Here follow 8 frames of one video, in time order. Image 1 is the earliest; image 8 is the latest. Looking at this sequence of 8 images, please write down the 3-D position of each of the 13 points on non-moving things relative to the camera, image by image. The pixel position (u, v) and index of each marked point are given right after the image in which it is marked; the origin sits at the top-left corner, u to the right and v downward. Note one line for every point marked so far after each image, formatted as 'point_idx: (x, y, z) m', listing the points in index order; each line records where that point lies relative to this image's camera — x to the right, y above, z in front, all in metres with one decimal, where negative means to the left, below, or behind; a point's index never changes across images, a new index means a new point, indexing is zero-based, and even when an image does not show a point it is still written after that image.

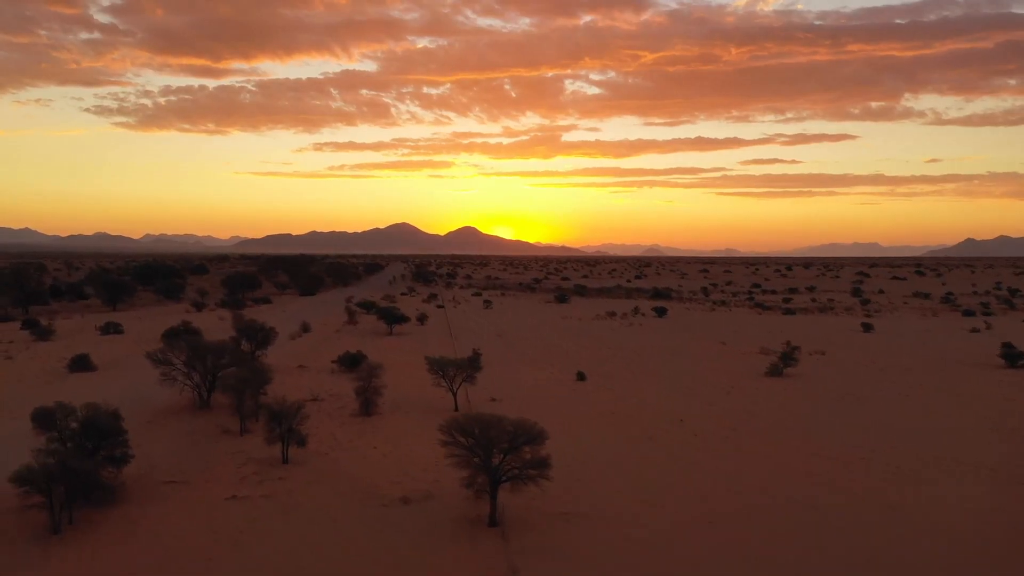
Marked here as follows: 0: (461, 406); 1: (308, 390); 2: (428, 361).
0: (-0.9, -2.0, +14.4) m
1: (-3.8, -1.9, +15.5) m
2: (-1.5, -1.3, +14.8) m
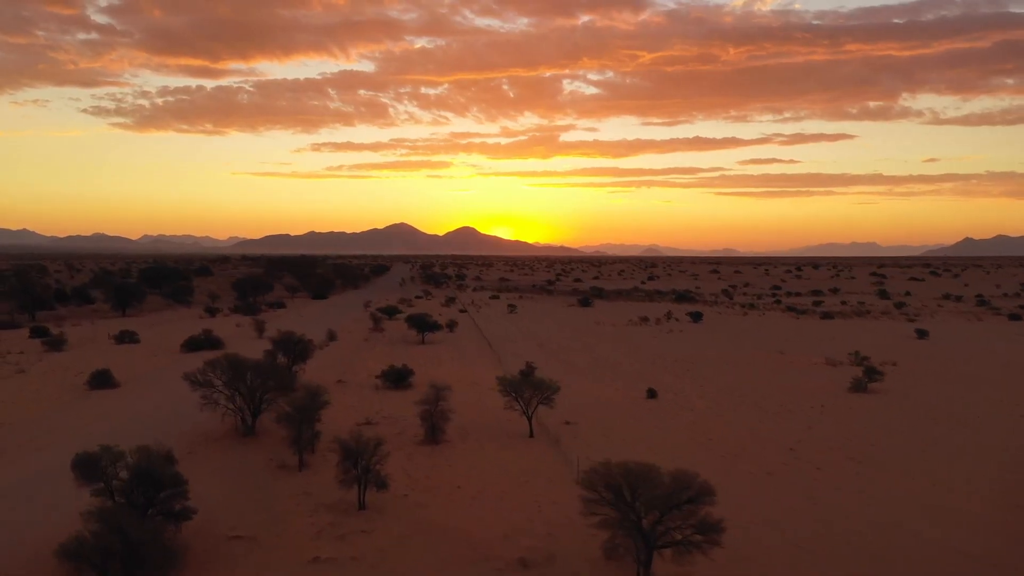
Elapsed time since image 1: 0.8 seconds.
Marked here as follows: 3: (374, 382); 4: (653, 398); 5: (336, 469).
0: (+0.4, -2.2, +12.8) m
1: (-2.5, -2.1, +13.9) m
2: (-0.2, -1.5, +13.2) m
3: (-2.9, -2.0, +17.8) m
4: (+2.7, -2.1, +16.0) m
5: (-2.2, -2.3, +10.7) m
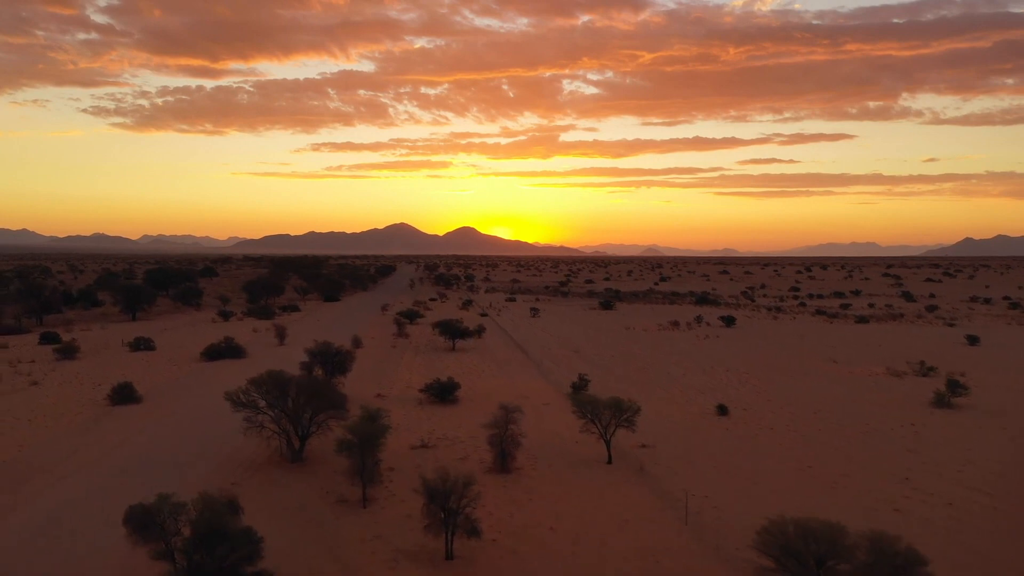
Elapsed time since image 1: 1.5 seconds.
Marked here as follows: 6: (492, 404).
0: (+1.4, -2.3, +11.5) m
1: (-1.4, -2.2, +12.6) m
2: (+0.9, -1.6, +11.9) m
3: (-1.9, -2.2, +16.6) m
4: (+3.7, -2.2, +14.7) m
5: (-1.2, -2.4, +9.4) m
6: (-0.4, -2.2, +16.1) m
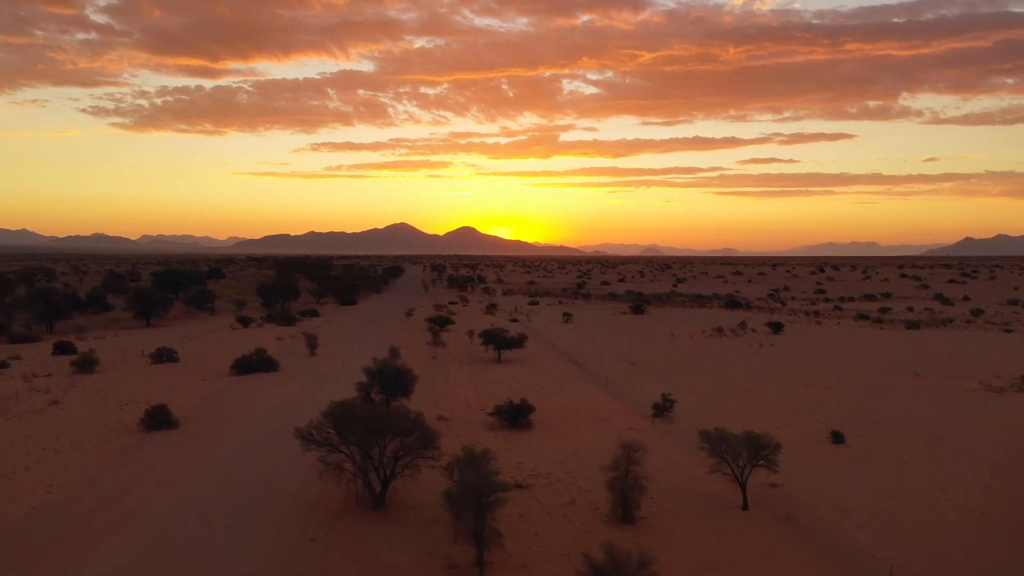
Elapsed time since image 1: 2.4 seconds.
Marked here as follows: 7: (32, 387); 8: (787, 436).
0: (+2.8, -2.5, +9.8) m
1: (0.0, -2.4, +10.9) m
2: (+2.3, -1.8, +10.2) m
3: (-0.5, -2.3, +14.8) m
4: (+5.1, -2.4, +13.0) m
5: (+0.2, -2.6, +7.6) m
6: (+1.0, -2.4, +14.4) m
7: (-10.6, -2.2, +18.5) m
8: (+4.5, -2.4, +13.6) m
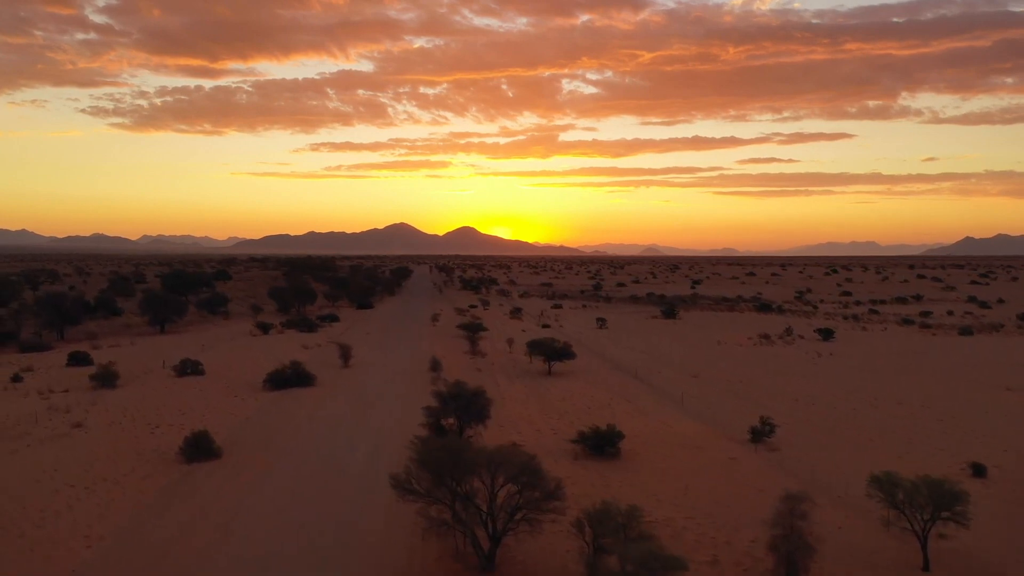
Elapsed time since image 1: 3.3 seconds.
0: (+4.2, -2.7, +8.1) m
1: (+1.3, -2.6, +9.2) m
2: (+3.6, -2.0, +8.6) m
3: (+0.9, -2.5, +13.2) m
4: (+6.5, -2.6, +11.4) m
5: (+1.5, -2.8, +6.0) m
6: (+2.3, -2.6, +12.7) m
7: (-9.3, -2.4, +16.8) m
8: (+5.8, -2.6, +12.0) m
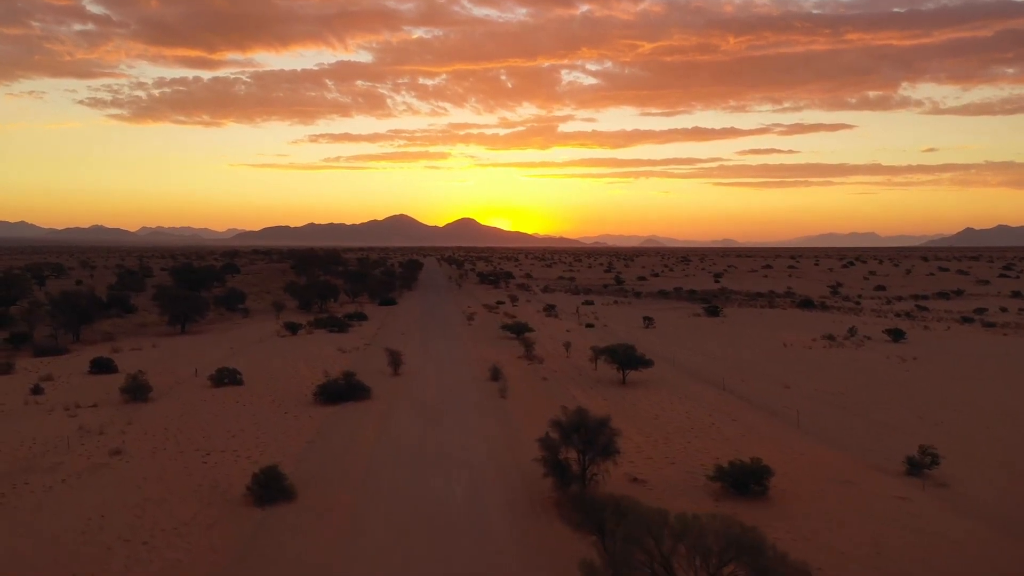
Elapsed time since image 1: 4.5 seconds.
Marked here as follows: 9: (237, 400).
0: (+5.8, -2.8, +6.2) m
1: (+2.9, -2.7, +7.2) m
2: (+5.2, -2.1, +6.6) m
3: (+2.5, -2.6, +11.2) m
4: (+8.1, -2.7, +9.4) m
5: (+3.2, -3.0, +4.0) m
6: (+4.0, -2.7, +10.7) m
7: (-7.6, -2.5, +14.8) m
8: (+7.5, -2.7, +10.0) m
9: (-5.8, -2.3, +17.7) m
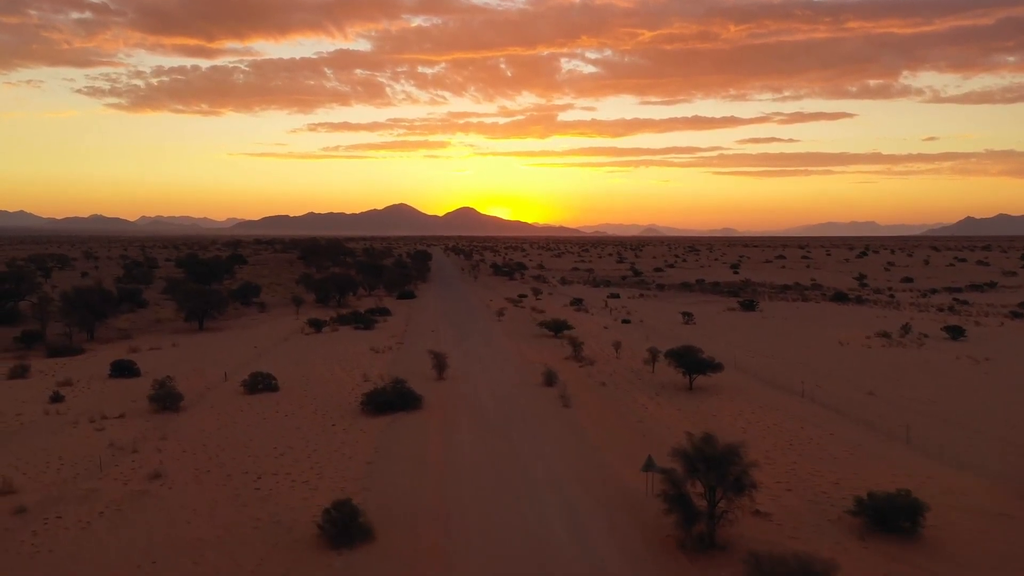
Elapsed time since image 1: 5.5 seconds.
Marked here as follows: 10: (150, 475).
0: (+7.1, -3.0, +4.7) m
1: (+4.2, -2.8, +5.8) m
2: (+6.5, -2.2, +5.1) m
3: (+3.8, -2.7, +9.7) m
4: (+9.4, -2.8, +7.9) m
5: (+4.5, -3.1, +2.5) m
6: (+5.2, -2.8, +9.2) m
7: (-6.4, -2.5, +13.3) m
8: (+8.7, -2.8, +8.5) m
9: (-4.6, -2.3, +16.2) m
10: (-5.0, -2.6, +11.6) m
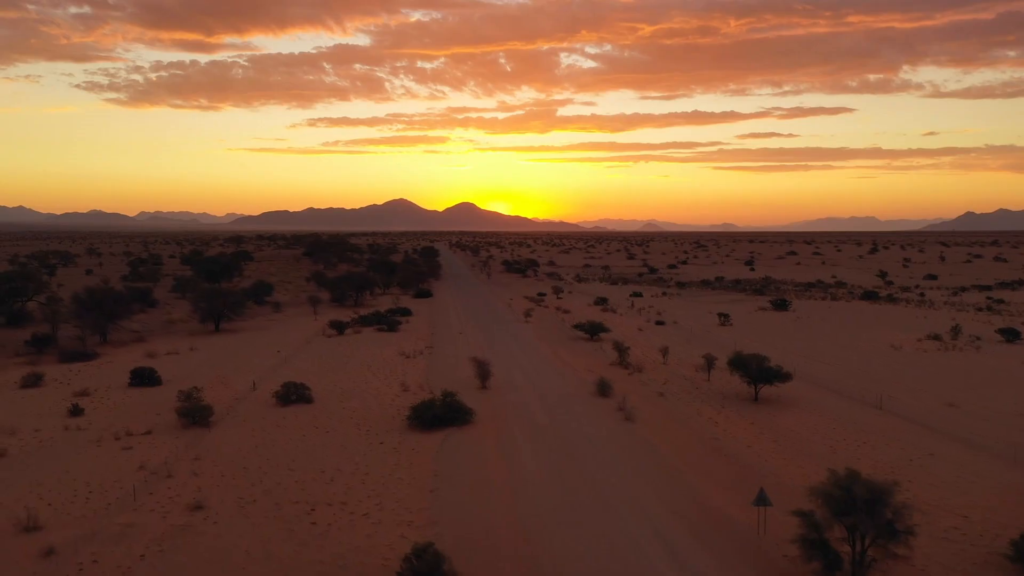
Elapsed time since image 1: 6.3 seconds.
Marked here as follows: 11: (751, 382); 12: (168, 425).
0: (+8.1, -3.1, +3.4) m
1: (+5.2, -3.0, +4.5) m
2: (+7.5, -2.4, +3.8) m
3: (+4.8, -2.8, +8.5) m
4: (+10.4, -2.9, +6.7) m
5: (+5.5, -3.3, +1.3) m
6: (+6.3, -2.9, +8.0) m
7: (-5.3, -2.6, +12.1) m
8: (+9.8, -2.9, +7.3) m
9: (-3.5, -2.4, +14.9) m
10: (-4.0, -2.7, +10.3) m
11: (+4.8, -1.9, +17.3) m
12: (-6.0, -2.4, +14.8) m
